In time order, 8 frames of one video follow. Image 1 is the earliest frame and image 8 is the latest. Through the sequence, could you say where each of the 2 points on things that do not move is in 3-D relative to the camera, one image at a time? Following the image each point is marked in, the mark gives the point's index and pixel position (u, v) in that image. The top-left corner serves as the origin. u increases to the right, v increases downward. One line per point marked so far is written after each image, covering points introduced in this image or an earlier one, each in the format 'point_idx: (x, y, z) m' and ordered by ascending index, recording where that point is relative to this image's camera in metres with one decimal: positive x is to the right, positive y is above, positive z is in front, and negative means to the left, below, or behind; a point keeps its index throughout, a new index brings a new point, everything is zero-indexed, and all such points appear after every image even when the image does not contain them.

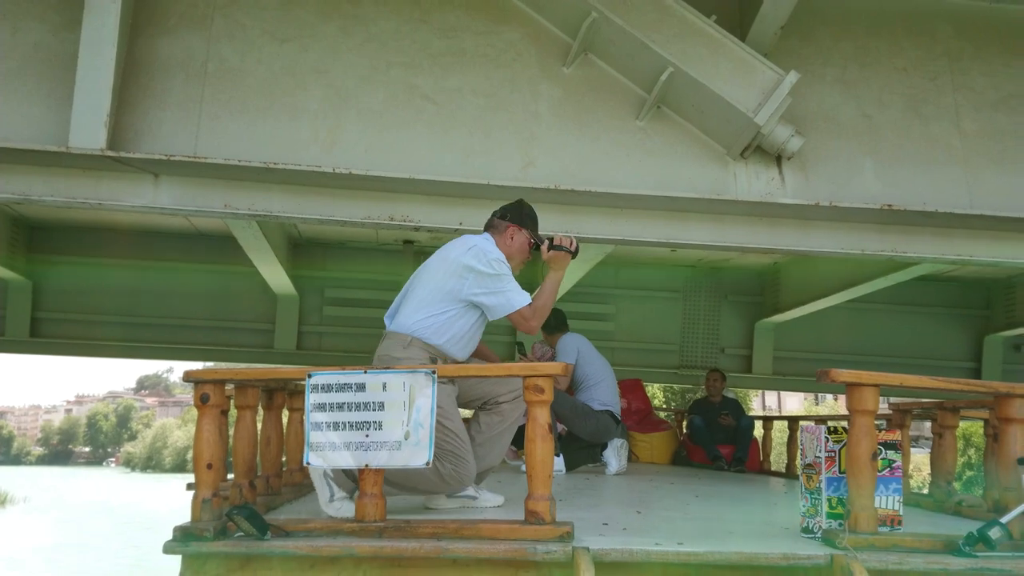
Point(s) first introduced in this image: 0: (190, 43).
0: (-2.0, +1.5, +5.4) m
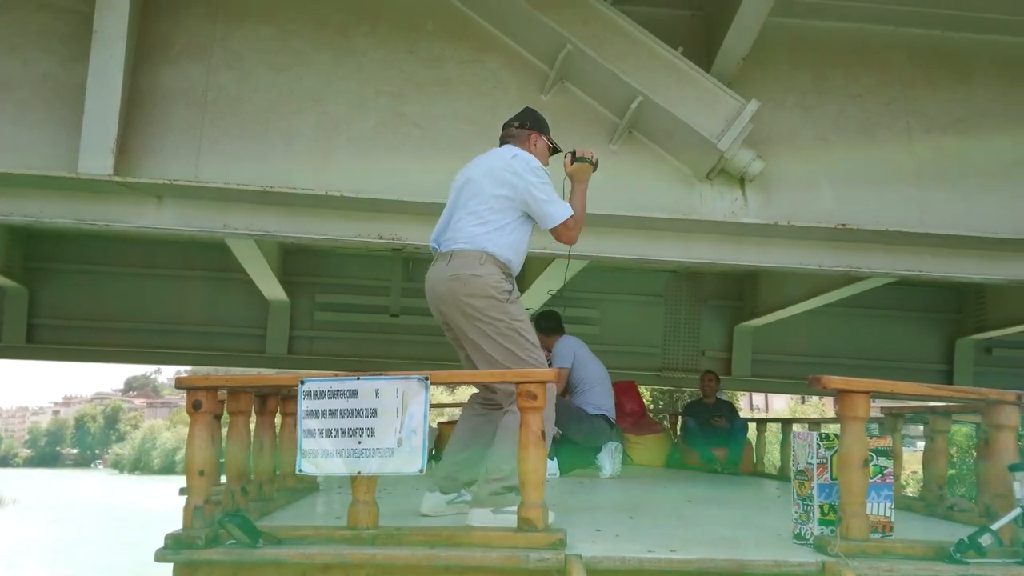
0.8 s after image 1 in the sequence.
0: (-2.1, +1.4, +5.7) m
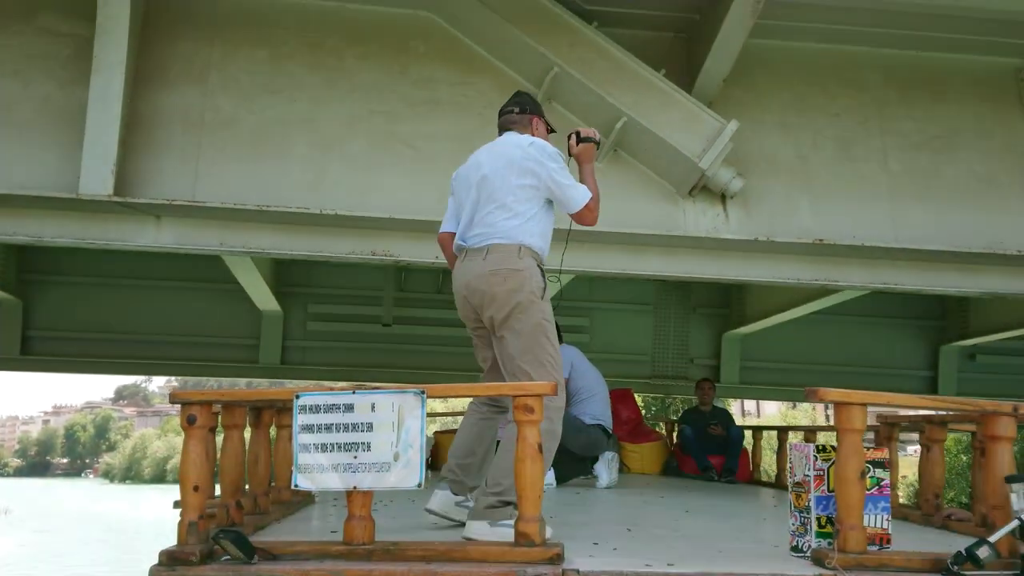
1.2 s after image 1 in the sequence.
0: (-2.2, +1.3, +5.8) m
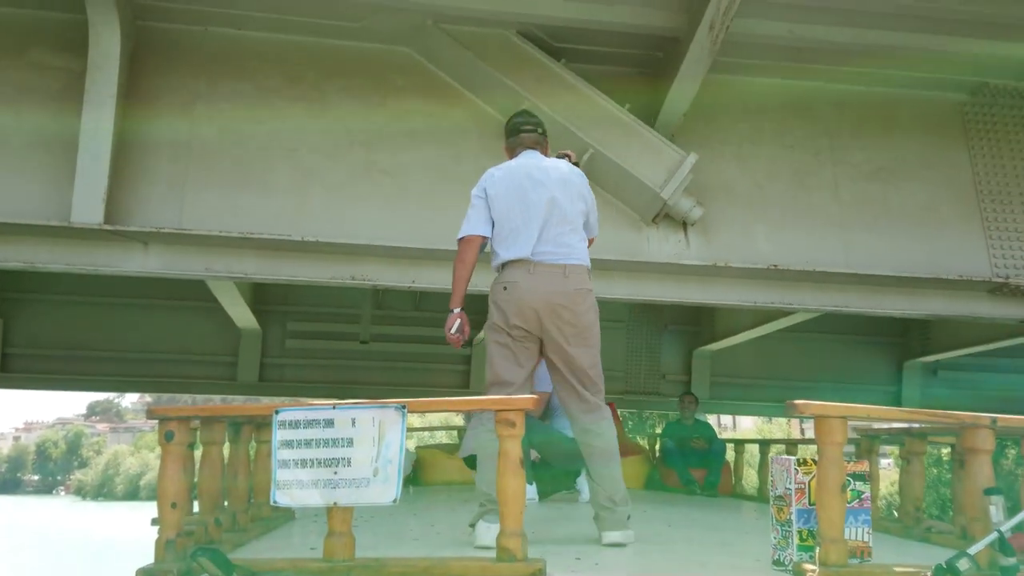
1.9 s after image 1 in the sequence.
0: (-2.4, +1.1, +6.1) m
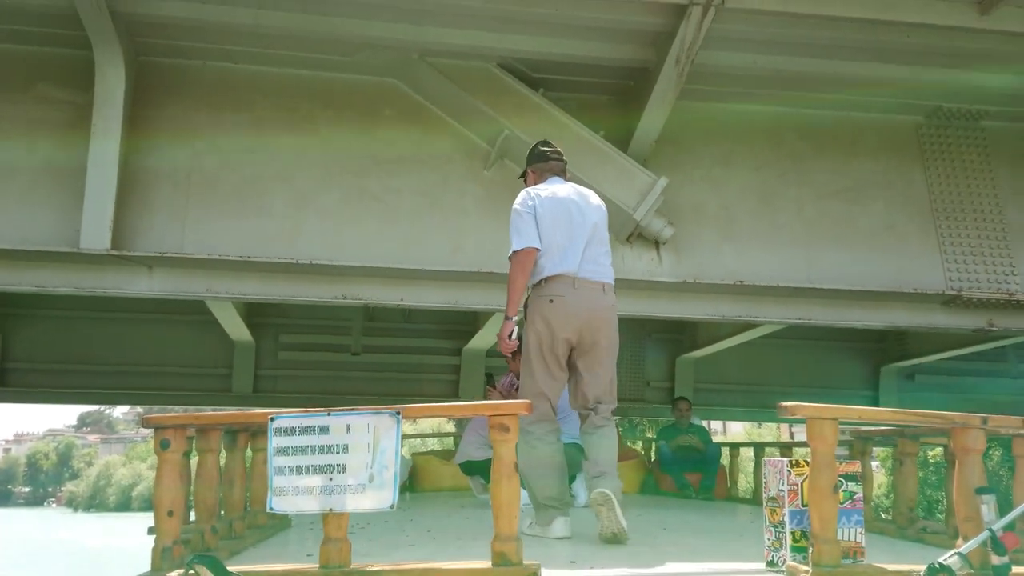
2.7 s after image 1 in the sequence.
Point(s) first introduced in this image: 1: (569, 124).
0: (-2.5, +1.0, +6.4) m
1: (+0.4, +1.2, +6.4) m
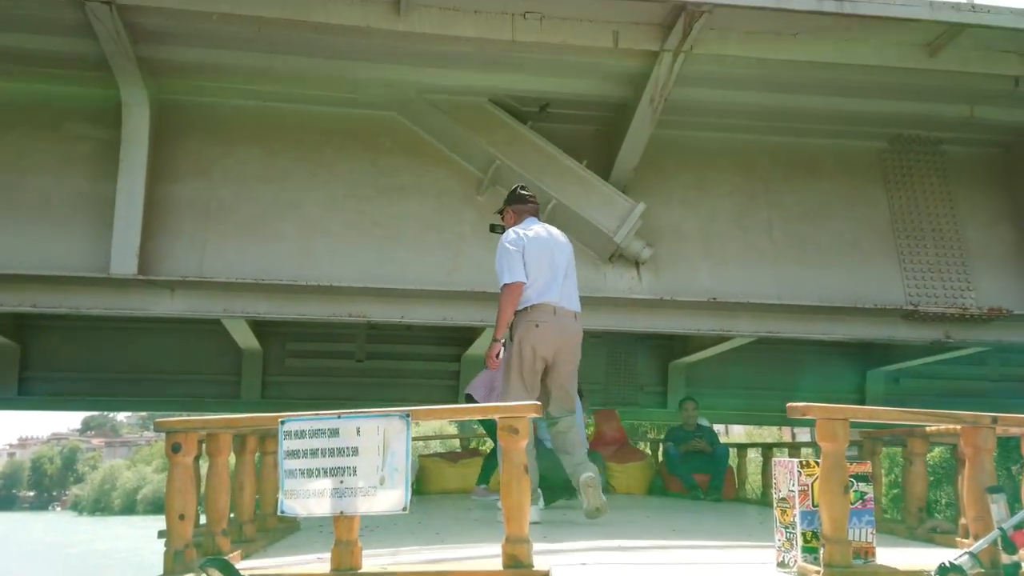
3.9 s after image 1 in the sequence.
0: (-2.6, +0.9, +7.0) m
1: (+0.4, +1.1, +6.9) m
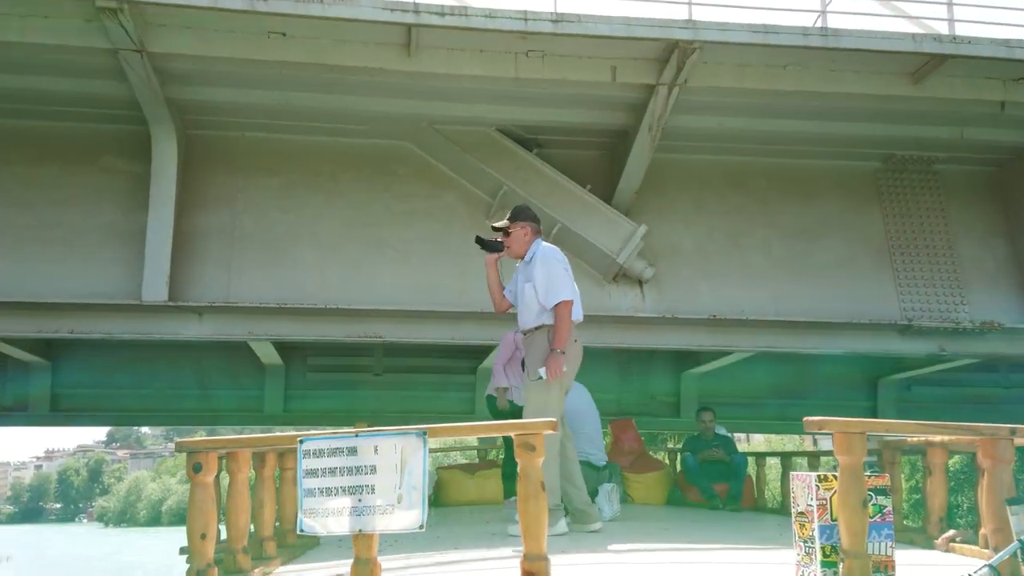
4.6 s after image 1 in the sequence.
0: (-2.5, +0.7, +7.4) m
1: (+0.4, +0.9, +7.3) m
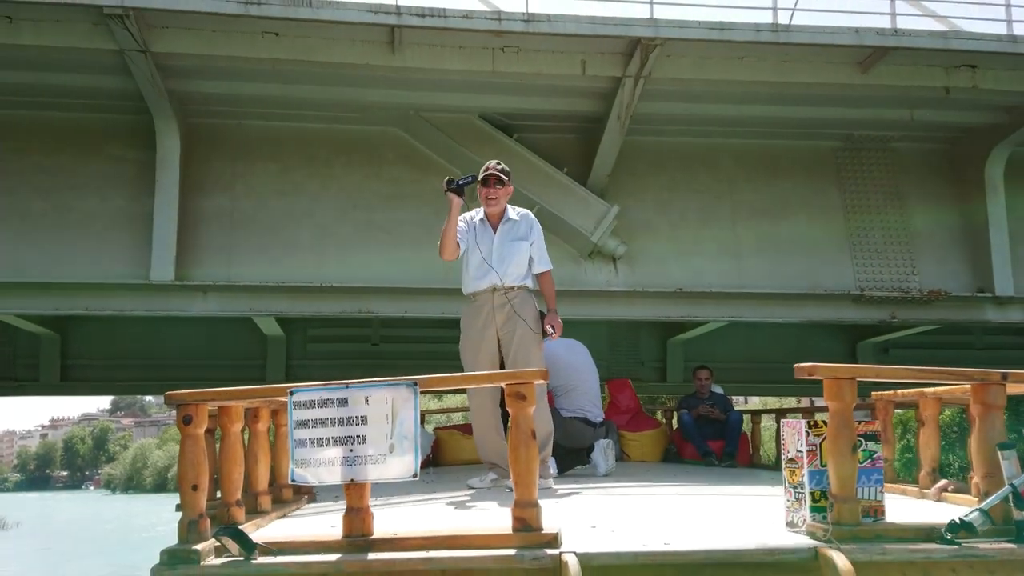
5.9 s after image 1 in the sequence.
0: (-2.6, +0.9, +7.8) m
1: (+0.3, +1.2, +7.7) m
